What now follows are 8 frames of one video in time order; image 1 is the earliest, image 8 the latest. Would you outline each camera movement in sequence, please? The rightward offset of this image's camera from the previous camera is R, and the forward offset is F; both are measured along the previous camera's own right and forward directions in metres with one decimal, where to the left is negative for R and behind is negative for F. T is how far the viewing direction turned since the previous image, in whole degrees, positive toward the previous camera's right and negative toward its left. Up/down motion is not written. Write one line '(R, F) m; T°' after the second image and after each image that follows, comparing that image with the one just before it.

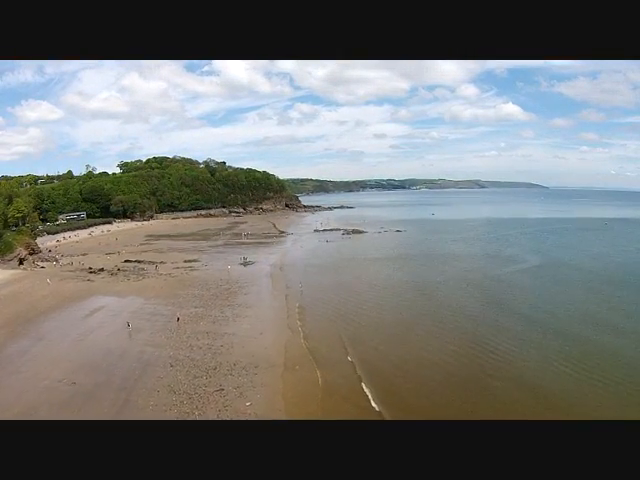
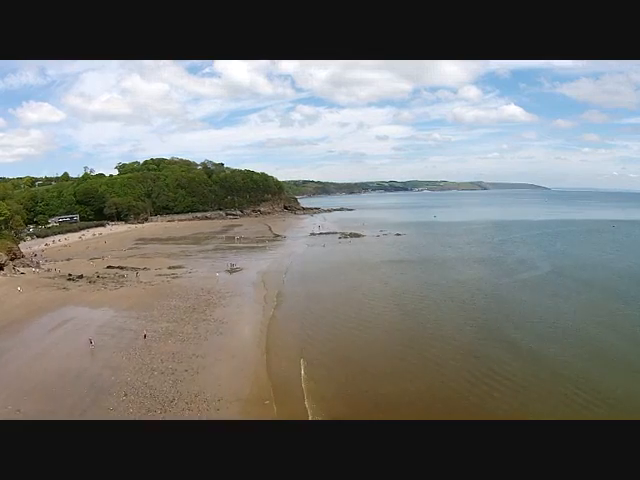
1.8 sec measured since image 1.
(+0.4, +1.3) m; 0°
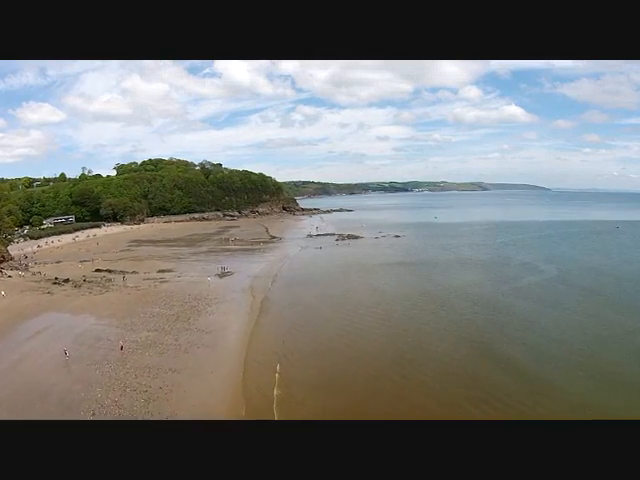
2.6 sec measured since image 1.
(+0.2, +0.7) m; 0°
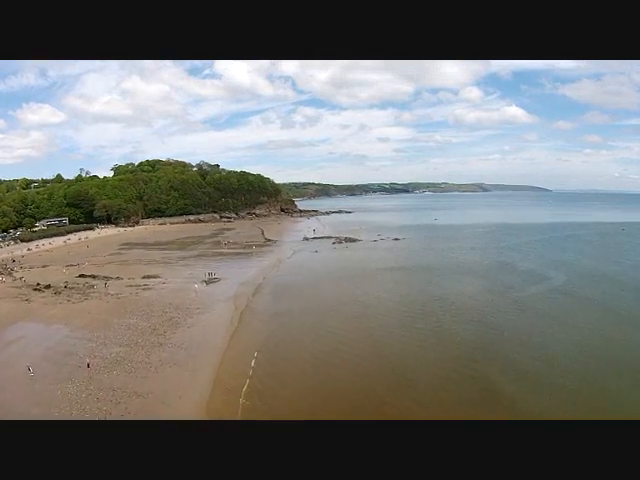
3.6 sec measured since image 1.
(+0.2, +0.9) m; 0°
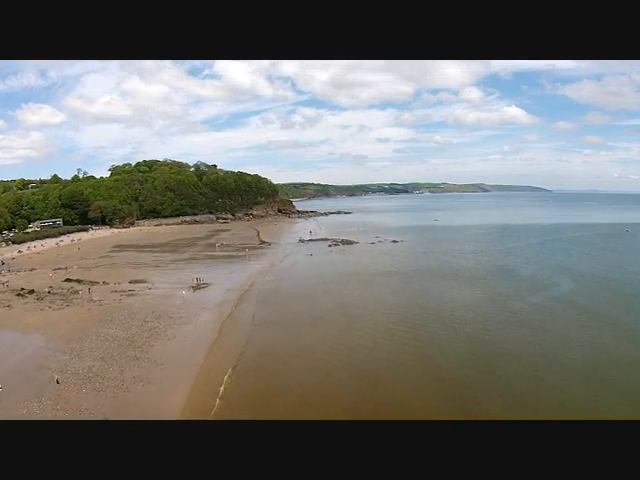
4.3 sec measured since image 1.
(+0.2, +0.7) m; 0°
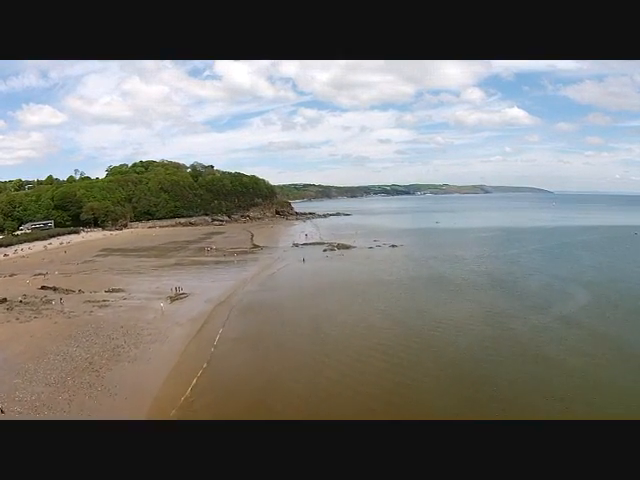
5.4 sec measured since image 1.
(+0.3, +1.1) m; 0°
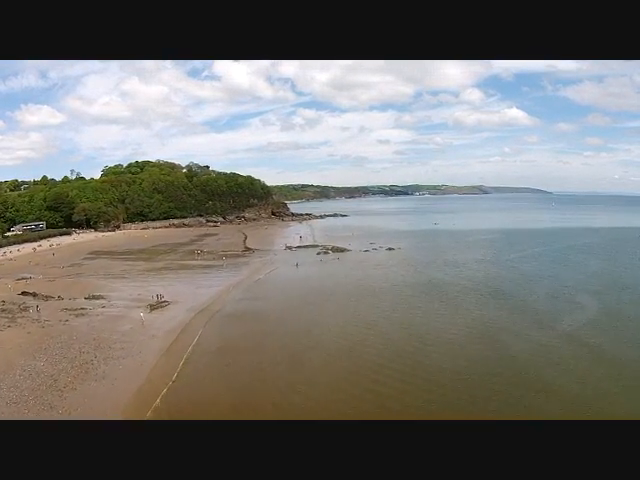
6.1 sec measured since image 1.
(+0.3, +0.7) m; 0°
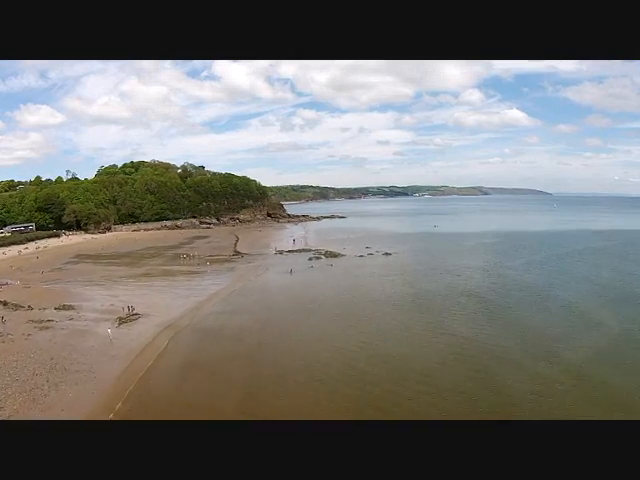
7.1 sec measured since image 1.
(+0.4, +1.0) m; 0°
